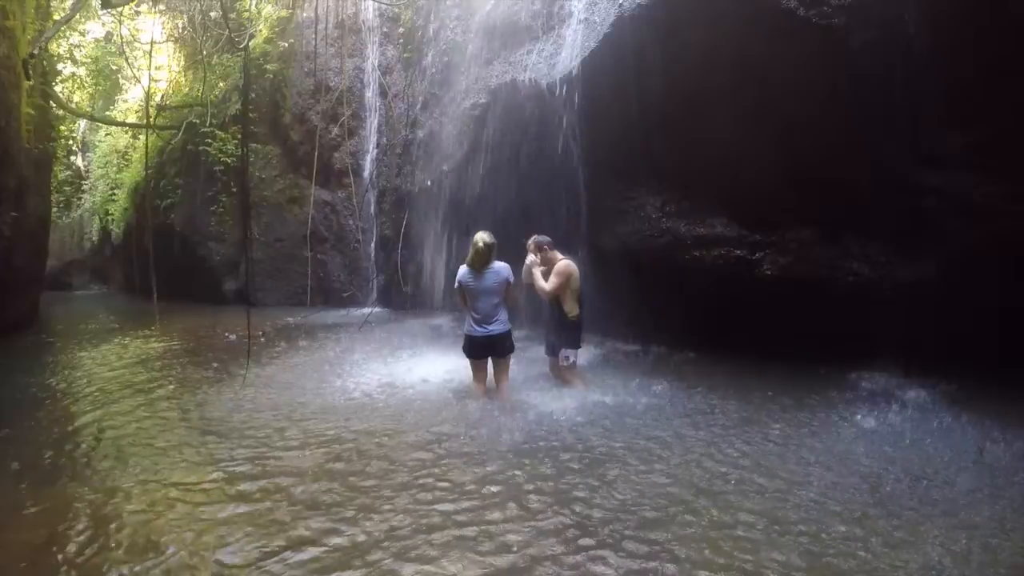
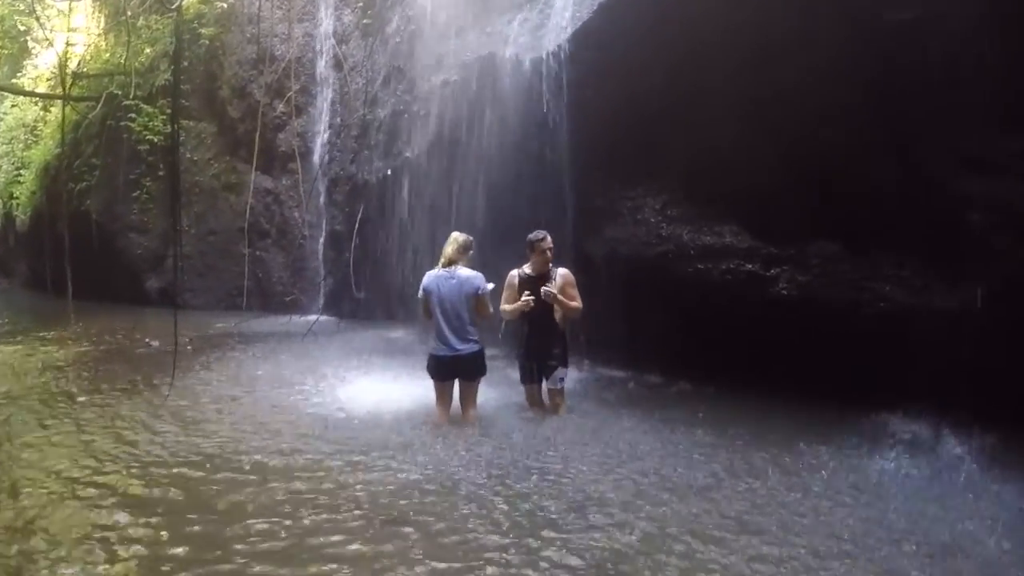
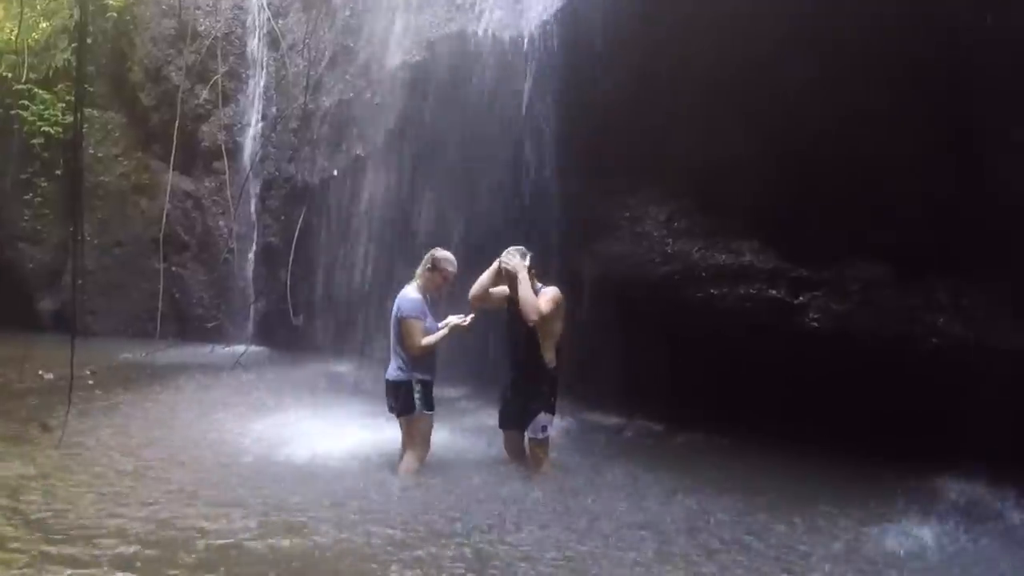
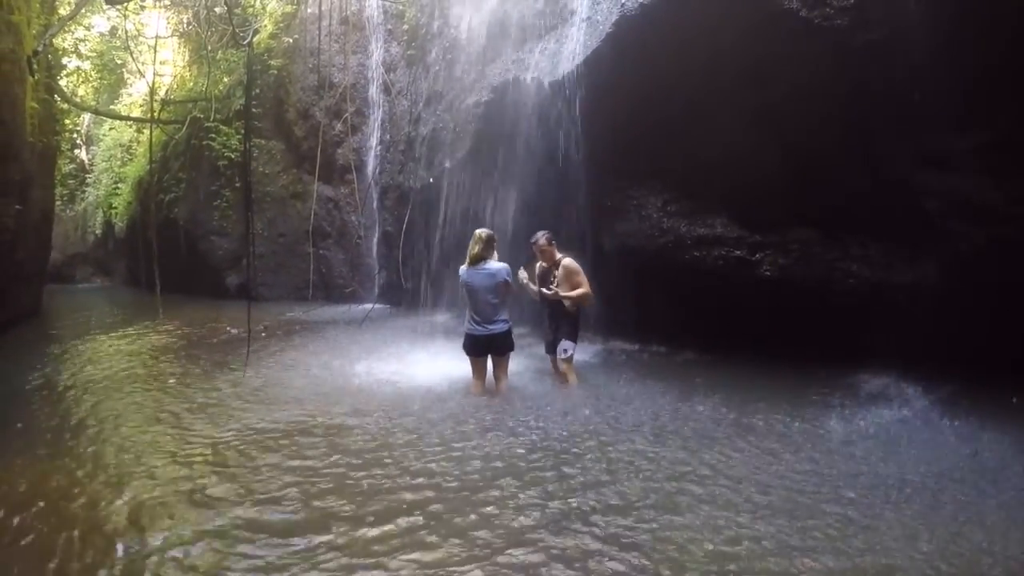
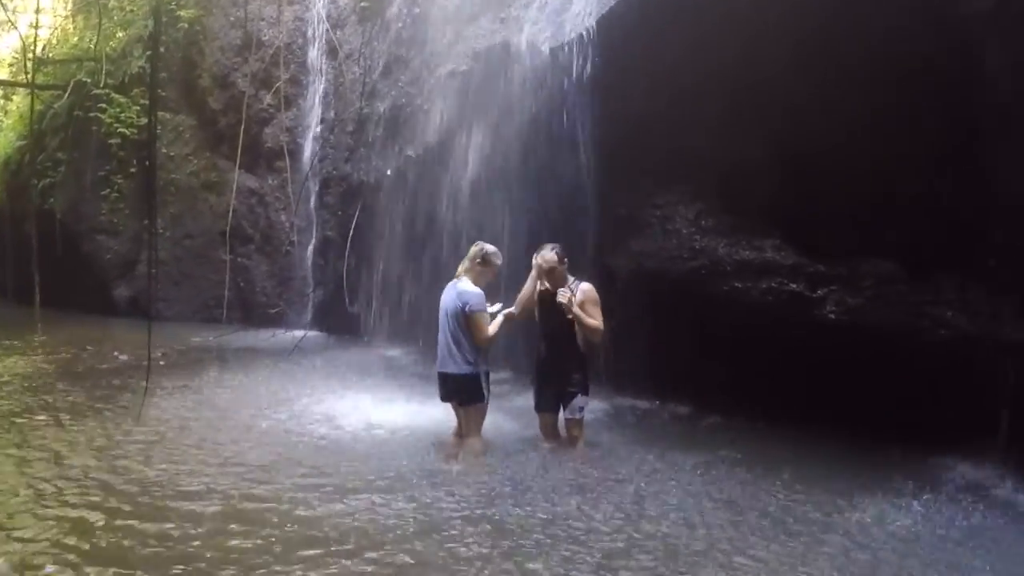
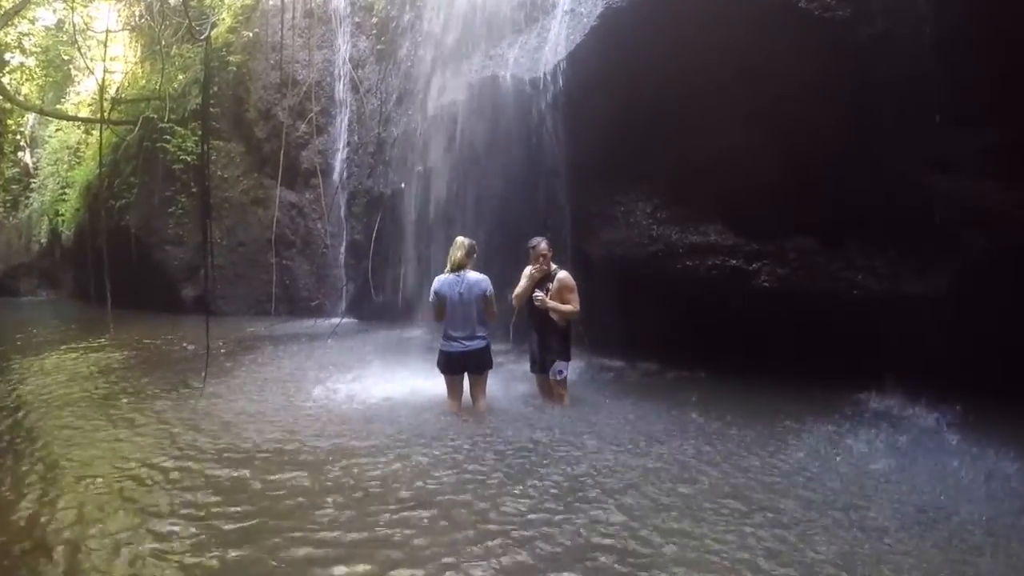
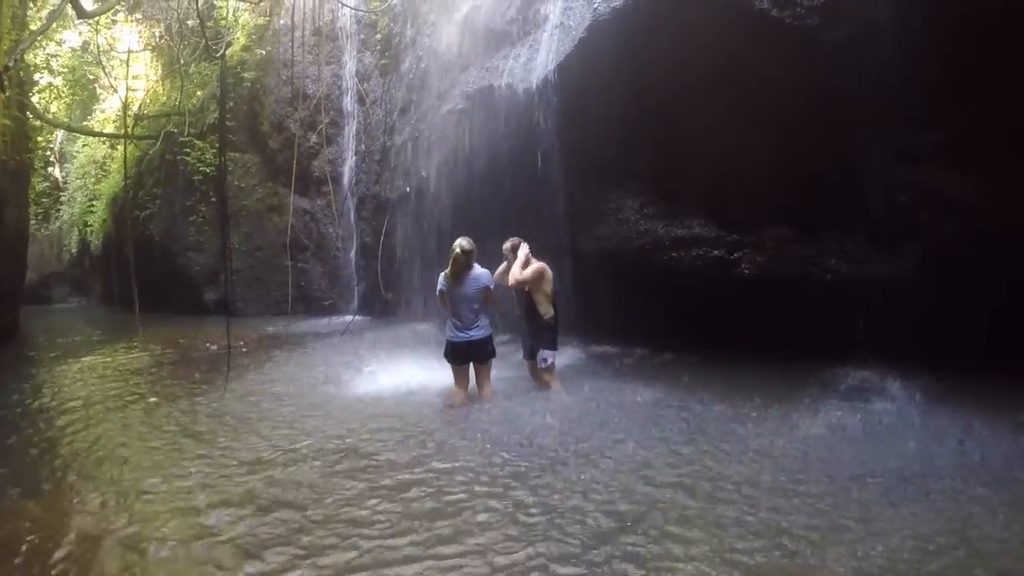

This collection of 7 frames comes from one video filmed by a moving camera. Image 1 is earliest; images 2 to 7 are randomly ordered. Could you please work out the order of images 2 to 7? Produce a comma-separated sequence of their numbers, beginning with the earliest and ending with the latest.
7, 4, 6, 2, 5, 3
